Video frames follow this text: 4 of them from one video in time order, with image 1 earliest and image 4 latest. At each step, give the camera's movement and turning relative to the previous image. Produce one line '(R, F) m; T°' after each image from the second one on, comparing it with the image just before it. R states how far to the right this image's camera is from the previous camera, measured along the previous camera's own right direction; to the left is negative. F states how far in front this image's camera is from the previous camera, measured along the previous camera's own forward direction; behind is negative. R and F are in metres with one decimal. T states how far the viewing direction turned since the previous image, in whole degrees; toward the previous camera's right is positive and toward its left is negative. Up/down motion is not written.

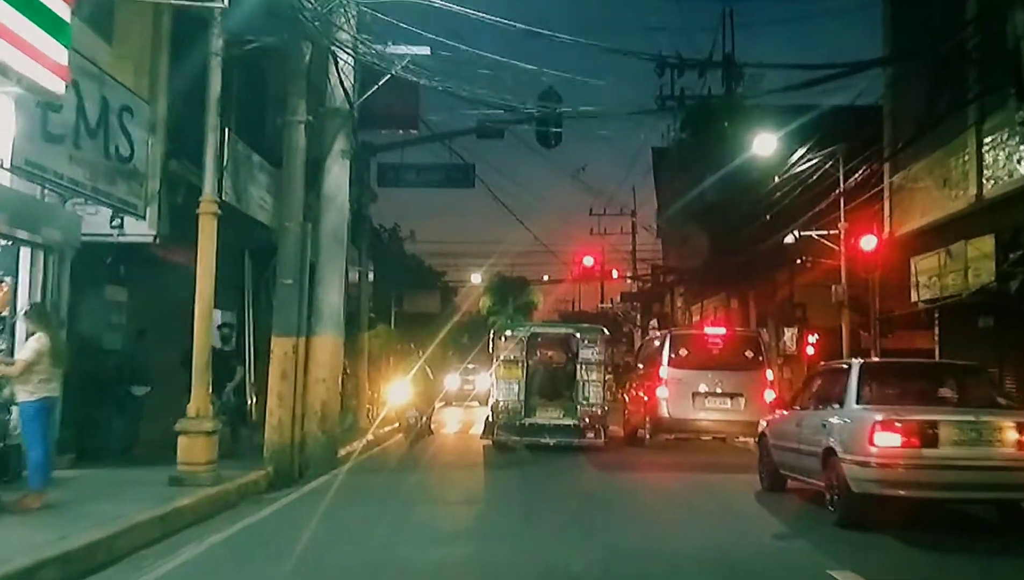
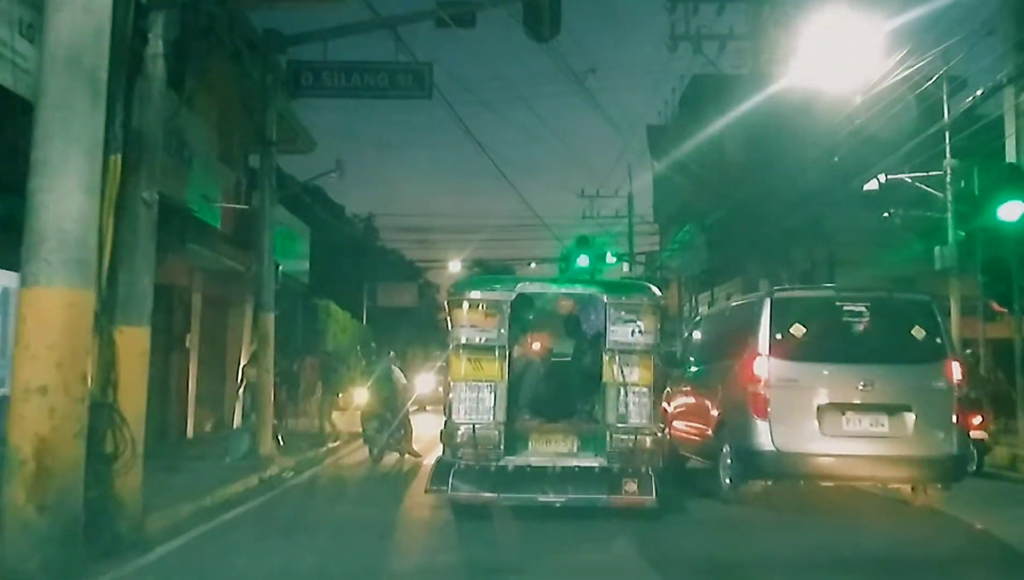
(+0.1, +9.9) m; +1°
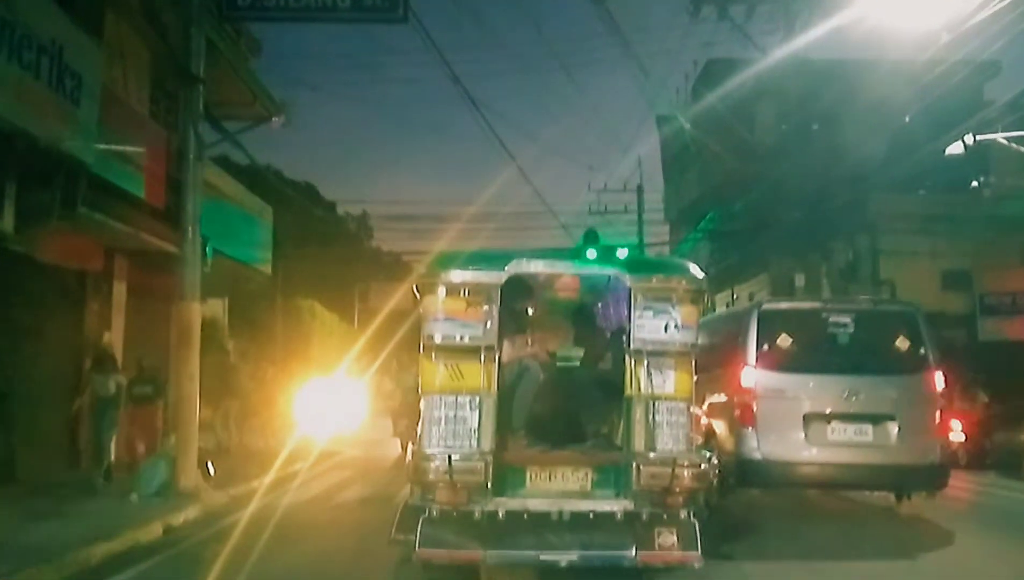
(+0.1, +3.0) m; 0°
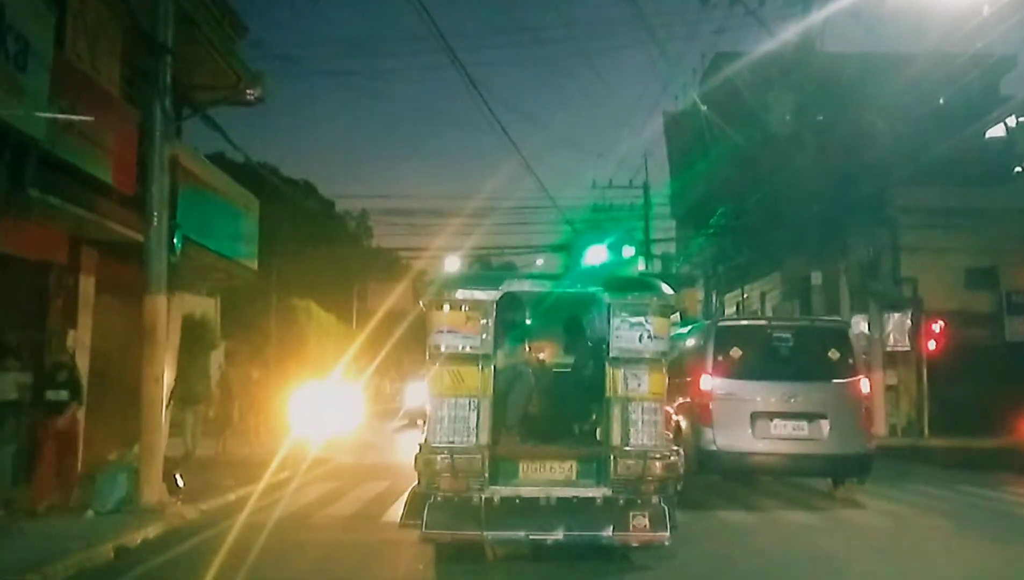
(+0.1, -1.3) m; 0°
